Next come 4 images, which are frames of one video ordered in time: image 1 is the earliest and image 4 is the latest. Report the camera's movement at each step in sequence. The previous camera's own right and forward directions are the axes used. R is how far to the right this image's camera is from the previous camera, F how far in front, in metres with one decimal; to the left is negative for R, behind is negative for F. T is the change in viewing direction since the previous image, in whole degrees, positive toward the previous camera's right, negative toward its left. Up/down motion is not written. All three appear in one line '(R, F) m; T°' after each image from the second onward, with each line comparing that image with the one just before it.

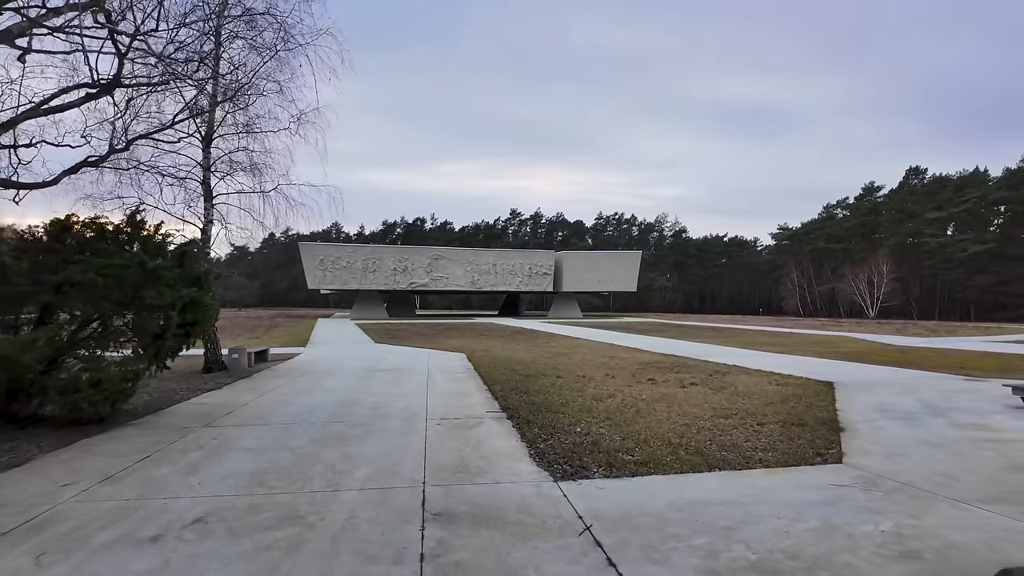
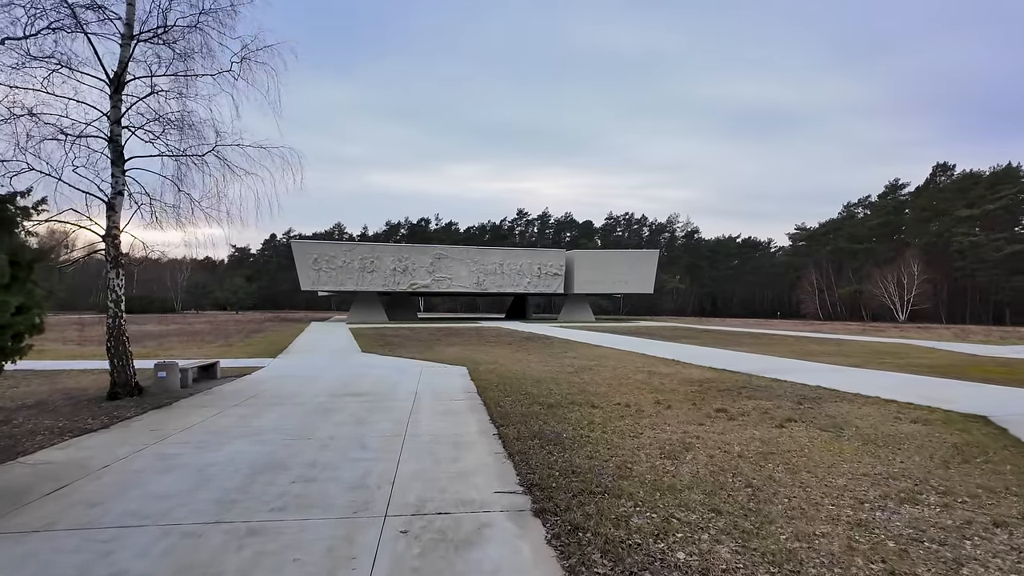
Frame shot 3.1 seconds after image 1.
(-0.1, +2.9) m; -1°
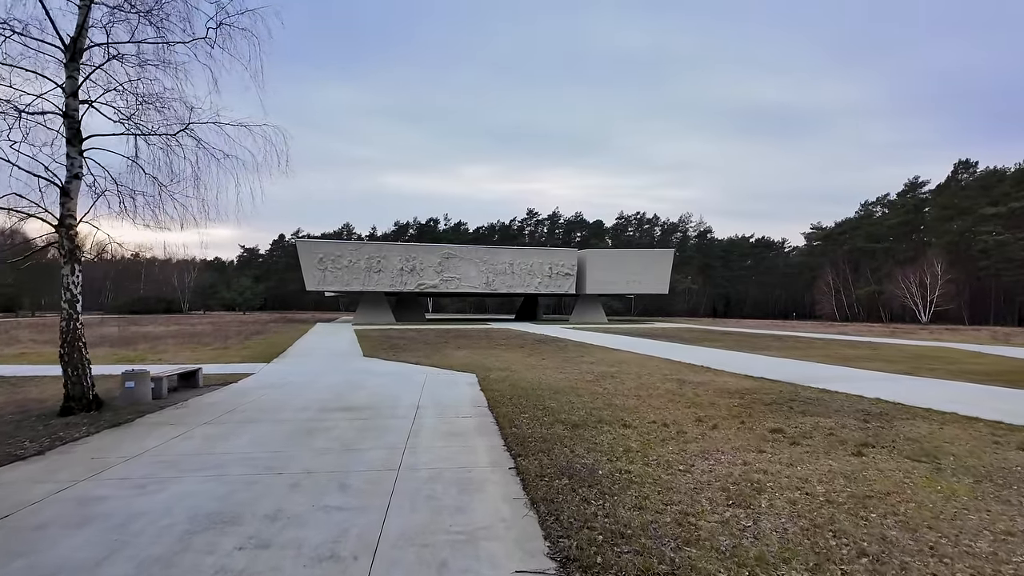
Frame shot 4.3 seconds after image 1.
(-0.1, +1.1) m; -1°
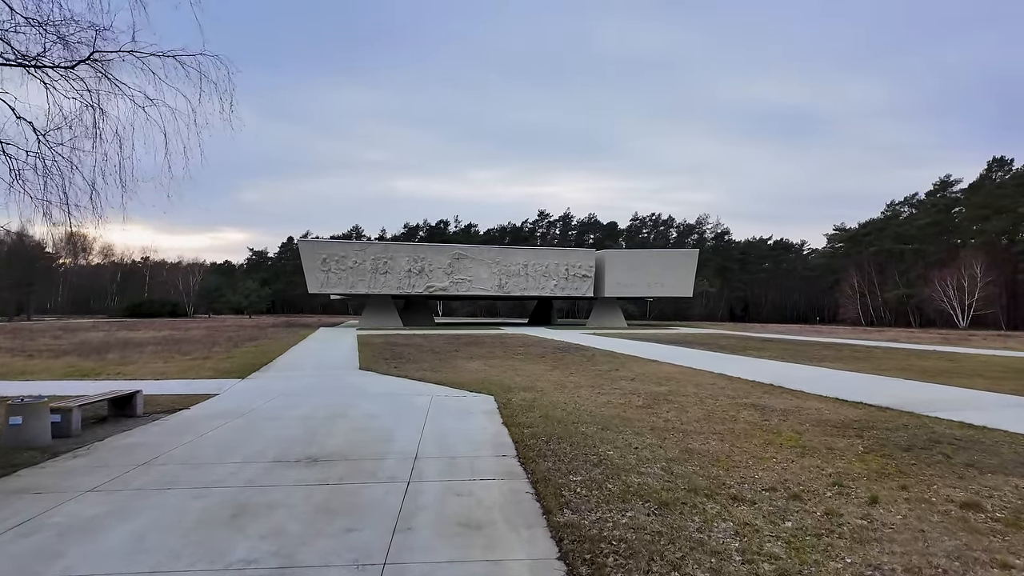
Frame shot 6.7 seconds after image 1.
(-0.3, +2.3) m; -1°
